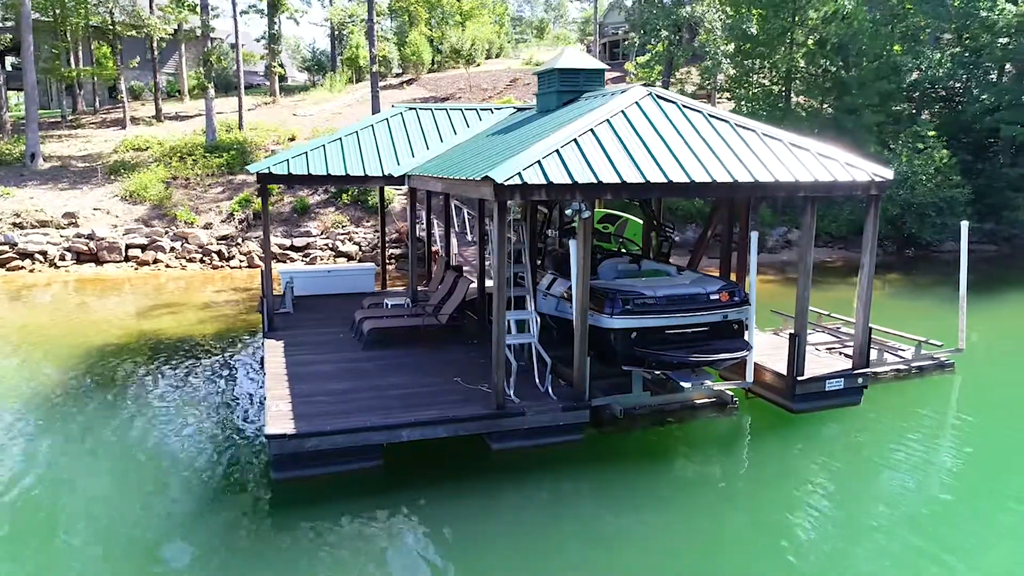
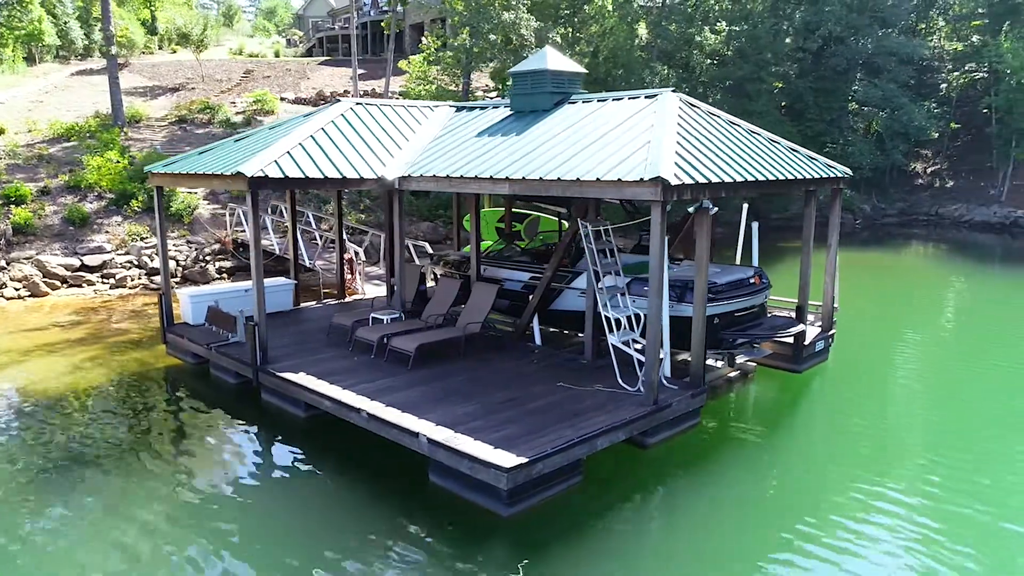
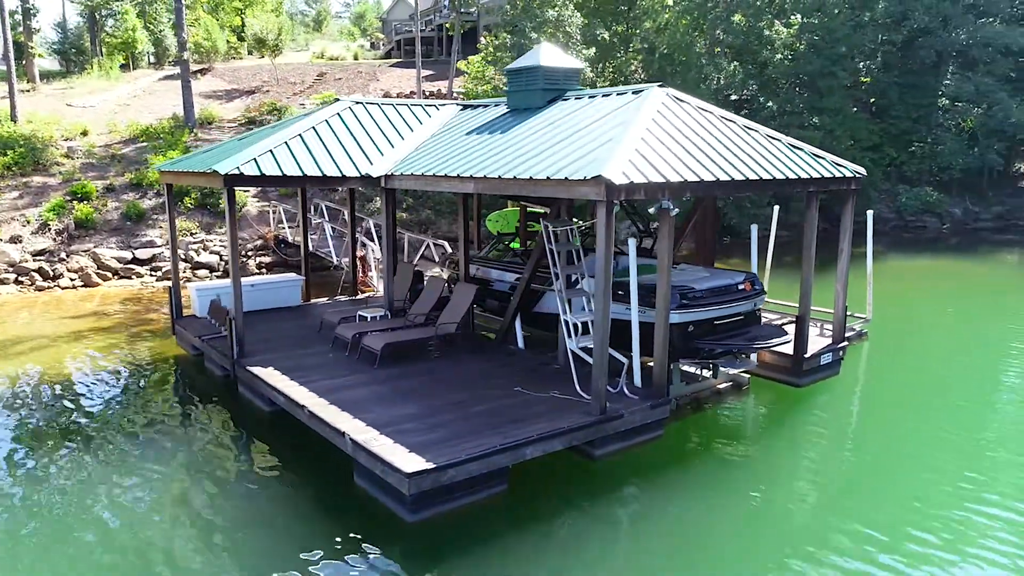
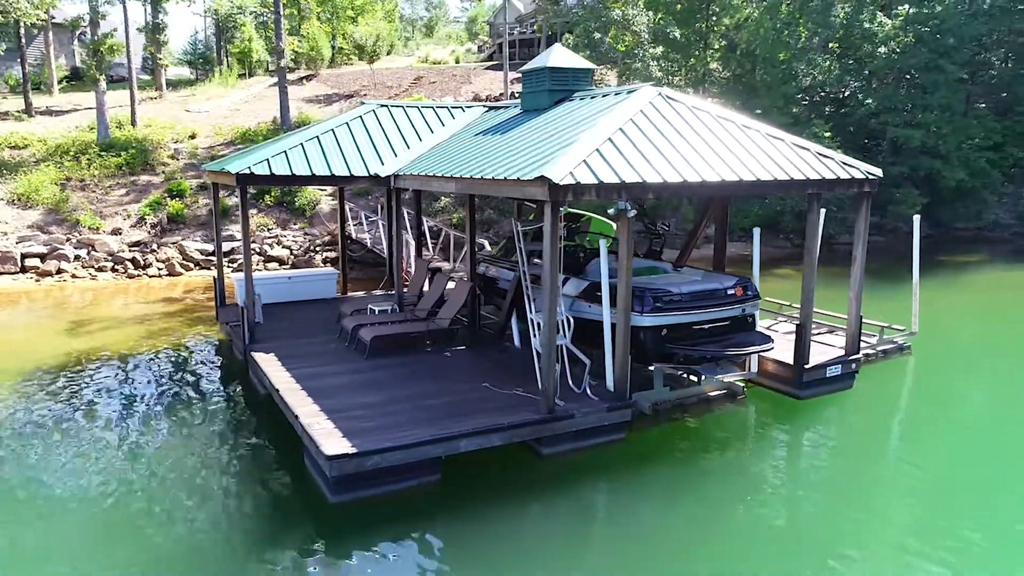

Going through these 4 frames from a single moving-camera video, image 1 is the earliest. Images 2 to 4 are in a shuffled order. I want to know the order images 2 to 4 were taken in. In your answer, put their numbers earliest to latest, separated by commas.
4, 3, 2
